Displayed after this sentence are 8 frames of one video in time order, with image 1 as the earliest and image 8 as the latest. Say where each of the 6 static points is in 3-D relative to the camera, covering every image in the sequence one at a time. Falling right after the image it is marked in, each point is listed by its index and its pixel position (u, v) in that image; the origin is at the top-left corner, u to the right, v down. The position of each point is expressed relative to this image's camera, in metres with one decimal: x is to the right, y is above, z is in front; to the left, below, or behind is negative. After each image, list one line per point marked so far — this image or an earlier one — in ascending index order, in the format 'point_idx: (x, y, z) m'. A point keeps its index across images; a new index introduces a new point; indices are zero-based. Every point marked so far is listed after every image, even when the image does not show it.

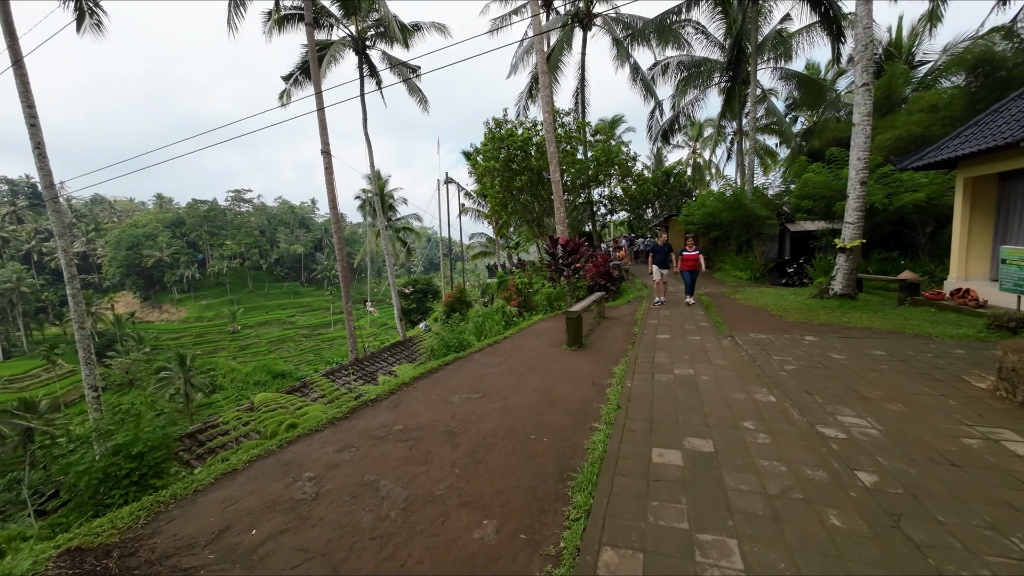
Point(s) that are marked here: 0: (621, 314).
0: (+1.7, -0.4, +6.0) m
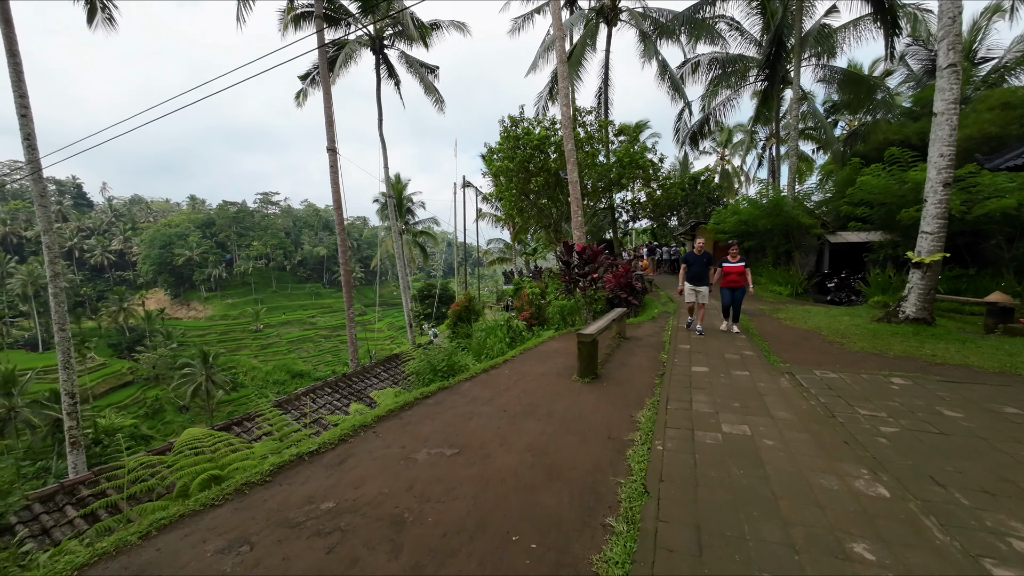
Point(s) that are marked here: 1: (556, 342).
0: (+1.7, -0.6, +5.2) m
1: (+0.6, -0.7, +5.0) m
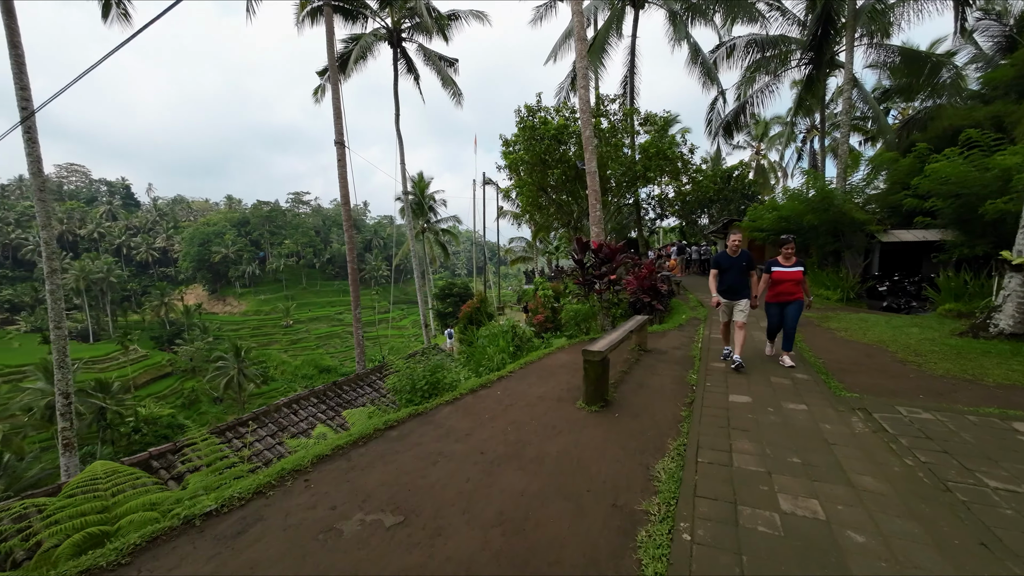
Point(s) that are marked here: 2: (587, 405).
0: (+1.8, -0.7, +4.4) m
1: (+0.6, -0.7, +4.3) m
2: (+0.5, -0.8, +2.8) m
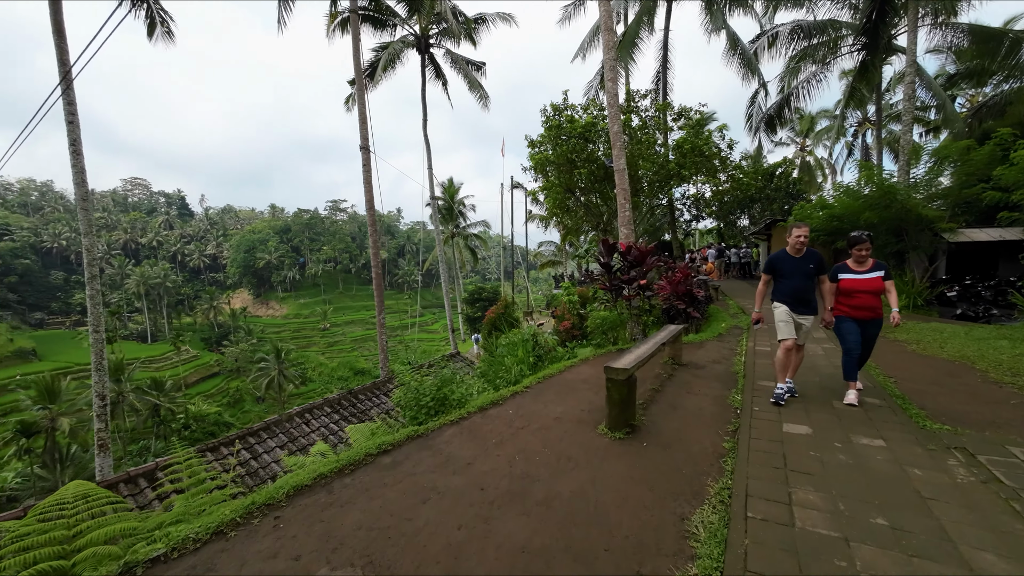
0: (+2.0, -0.7, +4.0) m
1: (+0.8, -0.8, +3.9) m
2: (+0.6, -0.9, +2.4) m
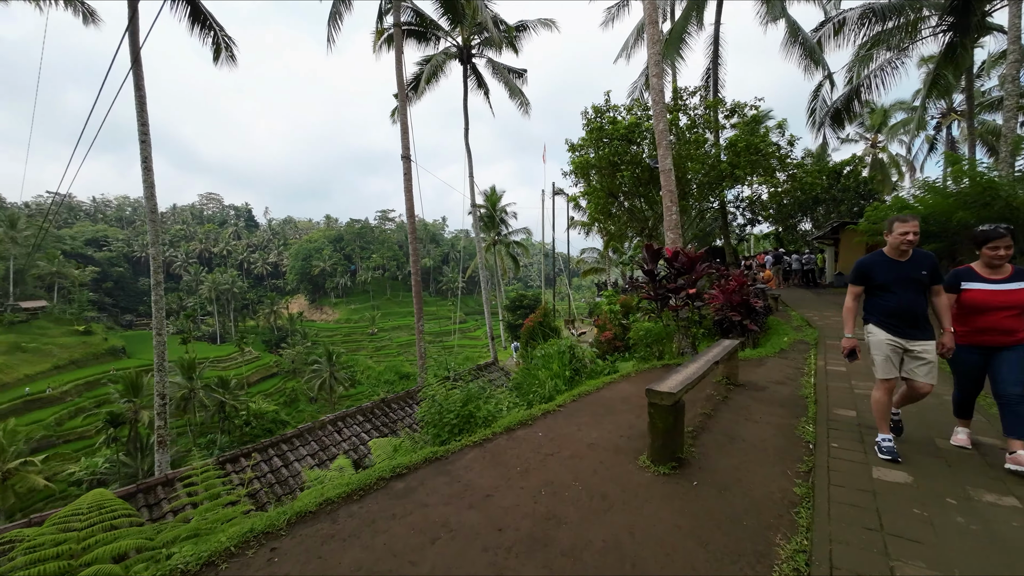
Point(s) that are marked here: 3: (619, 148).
0: (+2.3, -0.8, +3.5) m
1: (+1.1, -0.9, +3.6) m
2: (+0.8, -0.9, +2.1) m
3: (+2.5, +3.2, +9.1) m
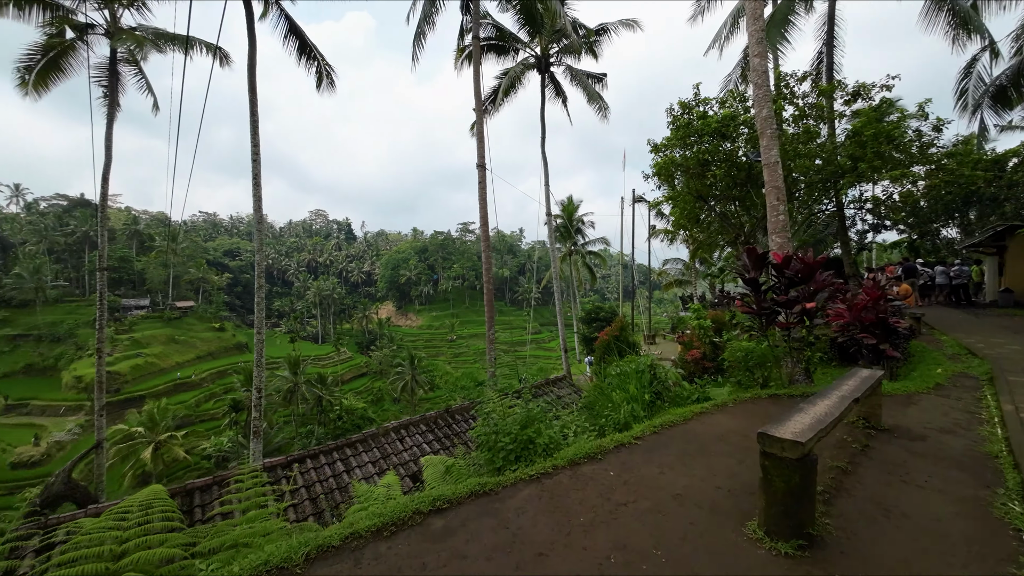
0: (+2.8, -0.9, +2.6) m
1: (+1.6, -1.0, +2.9) m
2: (+1.0, -1.0, +1.5) m
3: (+4.1, +3.0, +8.1) m
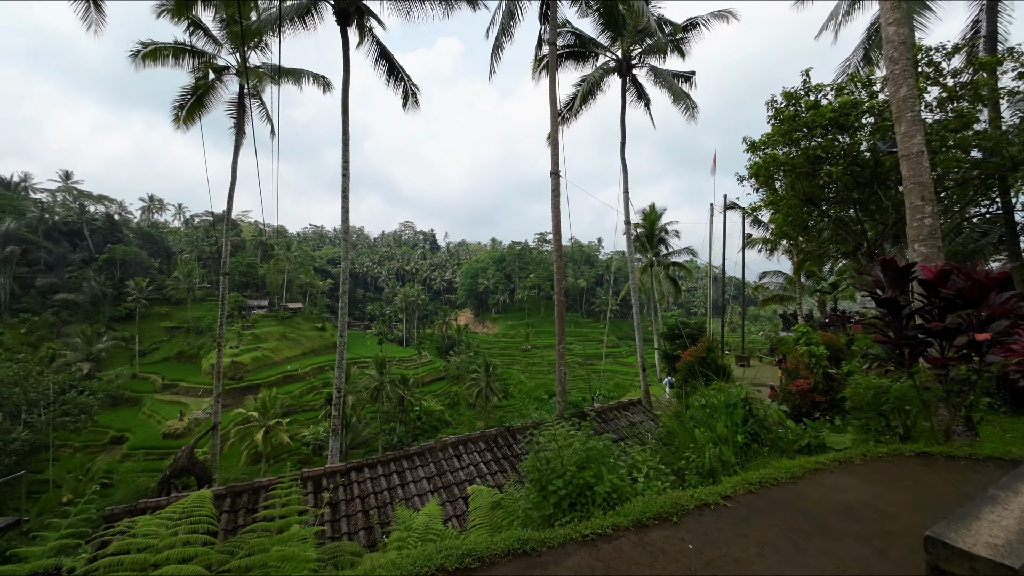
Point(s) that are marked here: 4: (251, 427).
0: (+3.0, -1.1, +1.7) m
1: (+2.0, -1.1, +2.2) m
2: (+1.1, -1.0, +1.0) m
3: (+5.5, +2.6, +7.0) m
4: (-12.1, -6.4, +18.1) m
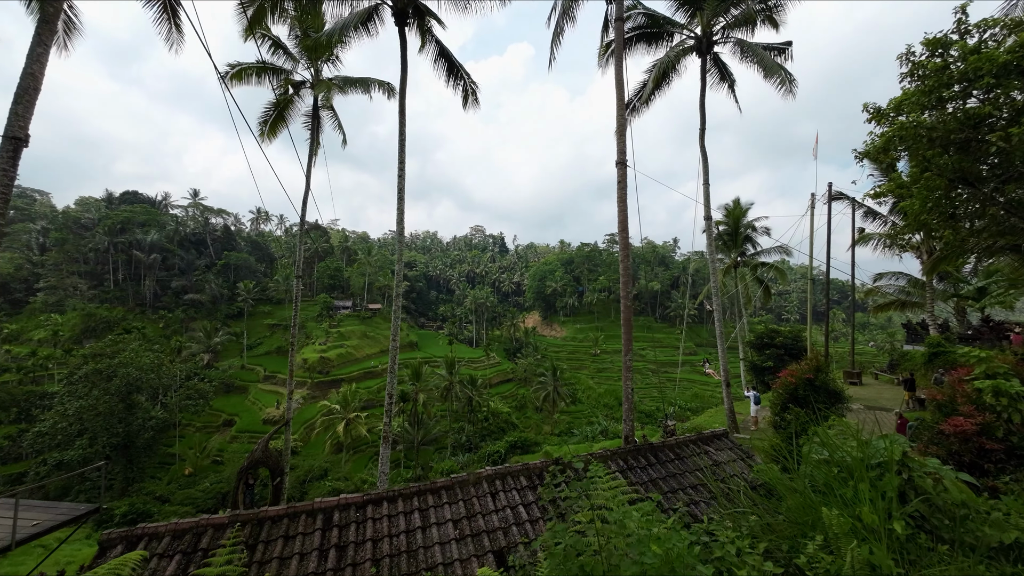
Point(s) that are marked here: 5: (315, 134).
0: (+2.9, -1.1, +0.4) m
1: (+2.0, -1.1, +1.1) m
2: (+0.9, -1.1, +0.1) m
3: (+6.3, +2.6, +5.2) m
4: (-9.1, -6.5, +19.2) m
5: (-7.1, +5.5, +14.0) m
